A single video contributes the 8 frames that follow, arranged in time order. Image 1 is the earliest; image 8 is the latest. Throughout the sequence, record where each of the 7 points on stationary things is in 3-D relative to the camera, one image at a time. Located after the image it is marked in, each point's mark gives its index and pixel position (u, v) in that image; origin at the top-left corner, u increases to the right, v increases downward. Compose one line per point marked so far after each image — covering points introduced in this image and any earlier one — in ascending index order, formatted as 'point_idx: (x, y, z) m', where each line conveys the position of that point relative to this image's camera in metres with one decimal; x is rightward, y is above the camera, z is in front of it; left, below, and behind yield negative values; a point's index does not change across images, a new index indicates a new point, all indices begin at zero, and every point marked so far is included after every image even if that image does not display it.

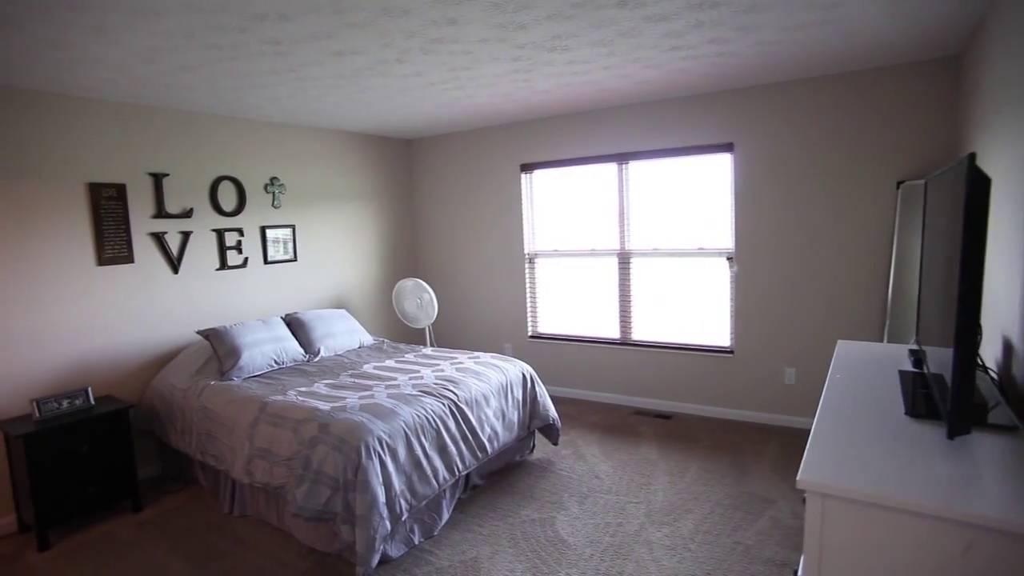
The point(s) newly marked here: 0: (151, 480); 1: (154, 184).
0: (-2.0, -1.1, +3.6) m
1: (-2.0, +0.6, +3.7) m
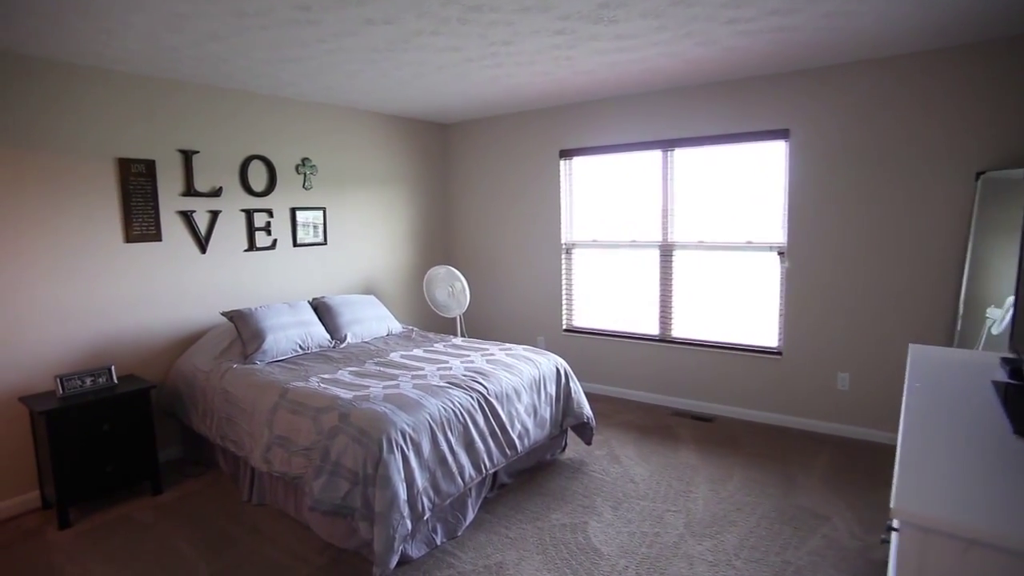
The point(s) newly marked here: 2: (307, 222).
0: (-1.9, -0.9, +3.5) m
1: (-1.8, +0.7, +3.6) m
2: (-1.3, +0.4, +4.2) m
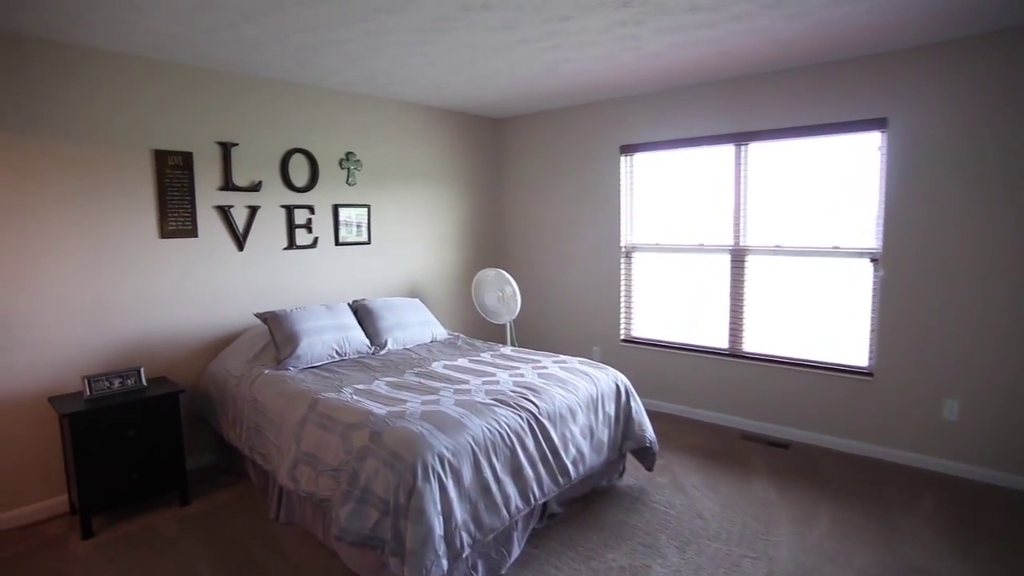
0: (-1.6, -0.9, +3.4) m
1: (-1.5, +0.7, +3.4) m
2: (-1.0, +0.4, +4.0) m
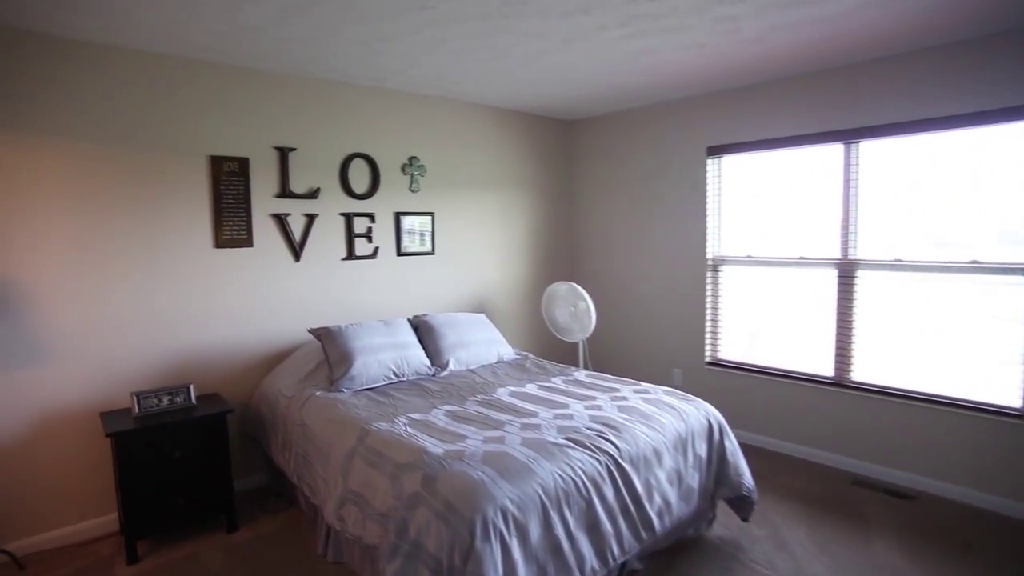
0: (-1.3, -1.0, +3.2) m
1: (-1.2, +0.6, +3.2) m
2: (-0.6, +0.3, +3.8) m
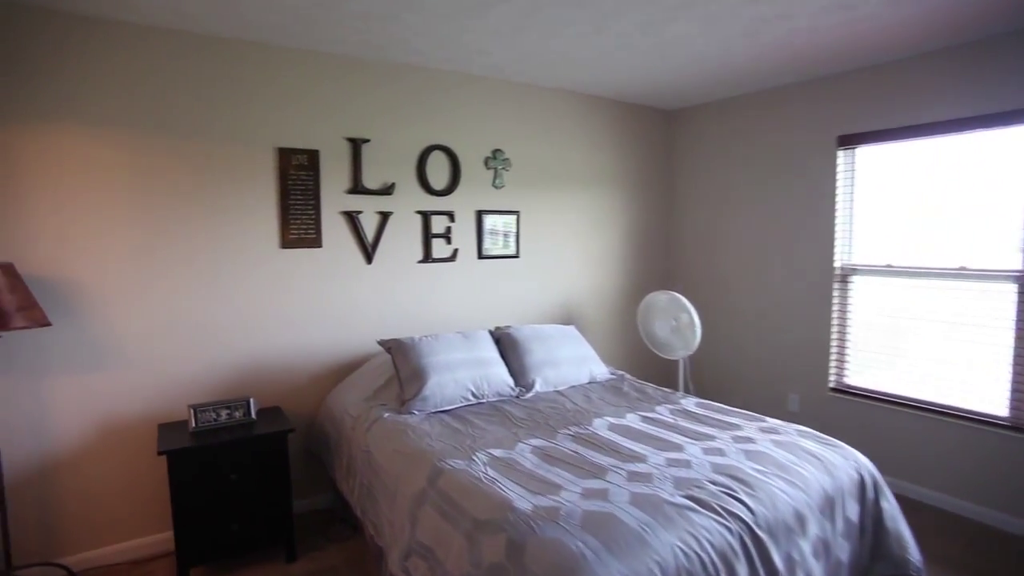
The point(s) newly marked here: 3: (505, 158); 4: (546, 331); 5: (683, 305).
0: (-0.9, -1.0, +2.9) m
1: (-0.7, +0.6, +3.0) m
2: (-0.1, +0.3, +3.4) m
3: (0.0, +0.7, +3.4) m
4: (+0.2, -0.2, +2.9) m
5: (+0.8, -0.1, +3.3) m
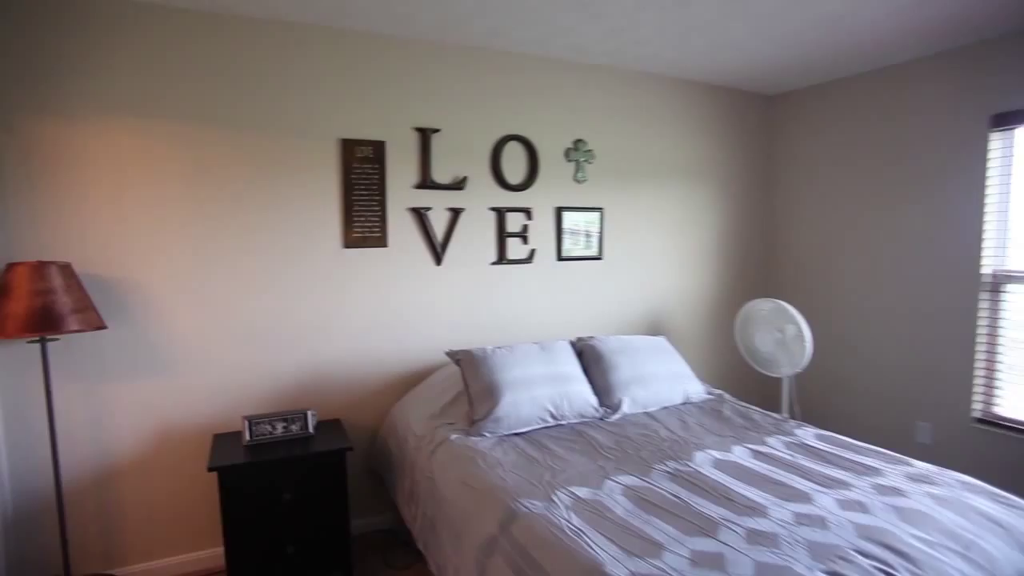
0: (-0.6, -1.0, +2.7) m
1: (-0.4, +0.6, +2.7) m
2: (+0.3, +0.3, +3.1) m
3: (+0.4, +0.7, +3.1) m
4: (+0.5, -0.2, +2.6) m
5: (+1.2, -0.1, +2.8) m
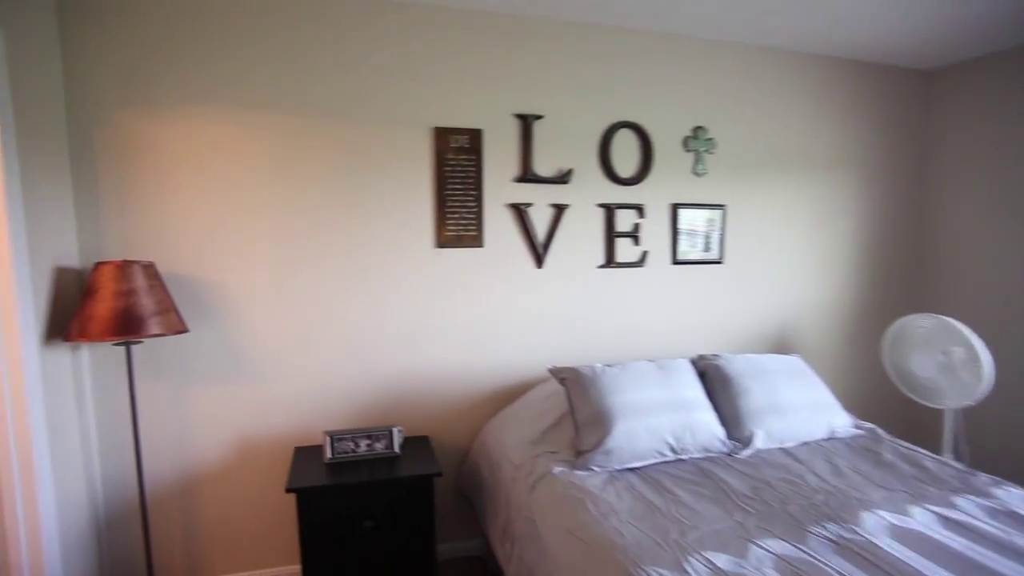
0: (-0.2, -1.0, +2.4) m
1: (0.0, +0.6, +2.4) m
2: (+0.8, +0.3, +2.7) m
3: (+0.8, +0.6, +2.7) m
4: (+0.9, -0.3, +2.2) m
5: (+1.6, -0.2, +2.4) m
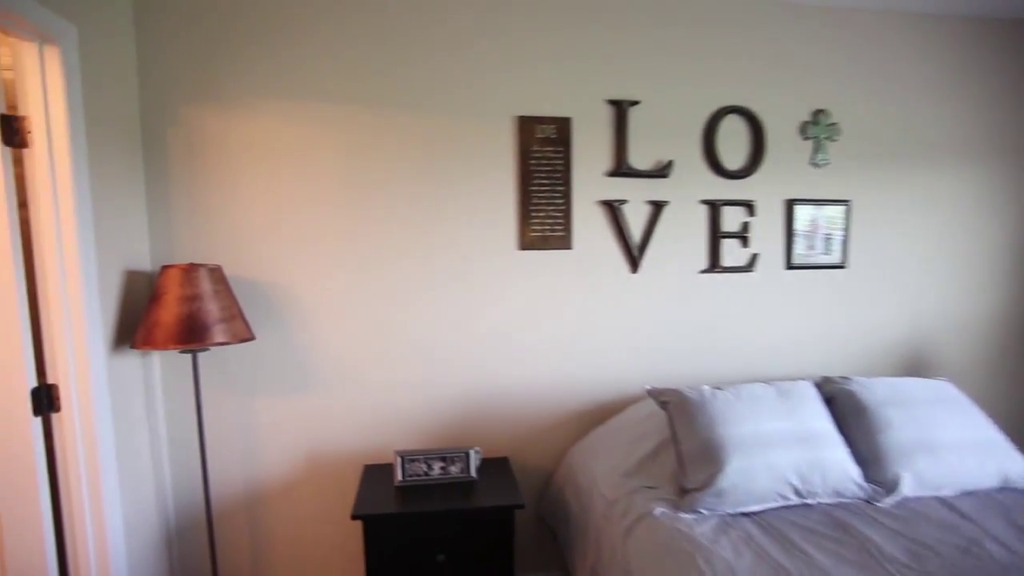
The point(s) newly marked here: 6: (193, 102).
0: (+0.1, -1.1, +2.2) m
1: (+0.3, +0.6, +2.2) m
2: (+1.1, +0.2, +2.4) m
3: (+1.2, +0.6, +2.4) m
4: (+1.1, -0.3, +1.8) m
5: (+1.9, -0.2, +1.9) m
6: (-0.9, +0.6, +1.9) m
